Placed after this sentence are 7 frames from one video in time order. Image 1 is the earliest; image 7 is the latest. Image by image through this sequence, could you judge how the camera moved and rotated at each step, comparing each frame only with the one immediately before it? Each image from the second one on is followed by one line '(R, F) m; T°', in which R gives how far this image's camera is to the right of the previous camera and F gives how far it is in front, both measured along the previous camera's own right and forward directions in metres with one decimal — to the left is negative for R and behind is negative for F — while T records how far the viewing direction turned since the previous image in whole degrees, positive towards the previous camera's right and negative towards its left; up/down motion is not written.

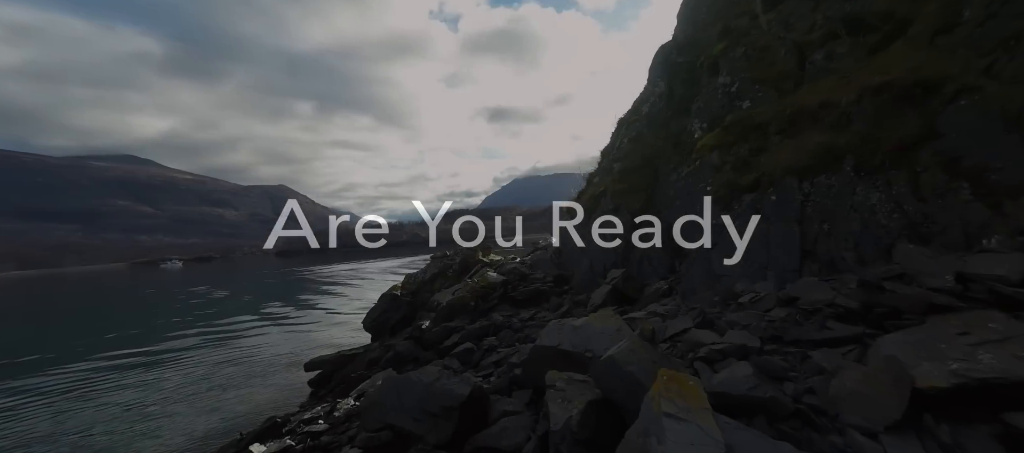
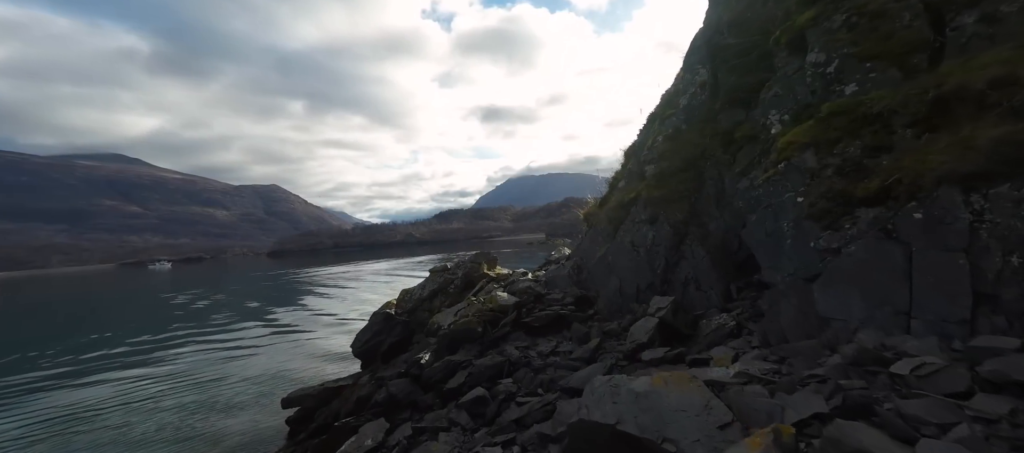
(-0.5, +1.9) m; +1°
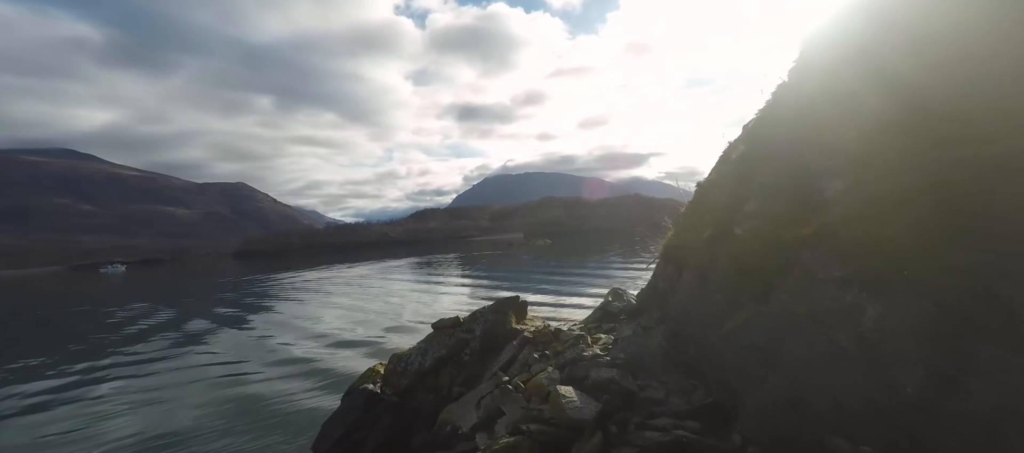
(-1.4, +4.9) m; +3°
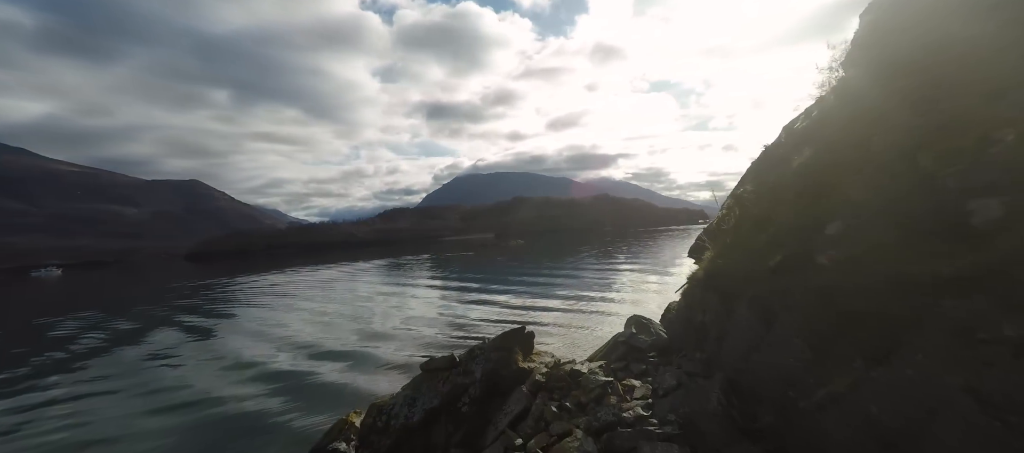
(-0.7, +1.9) m; +4°
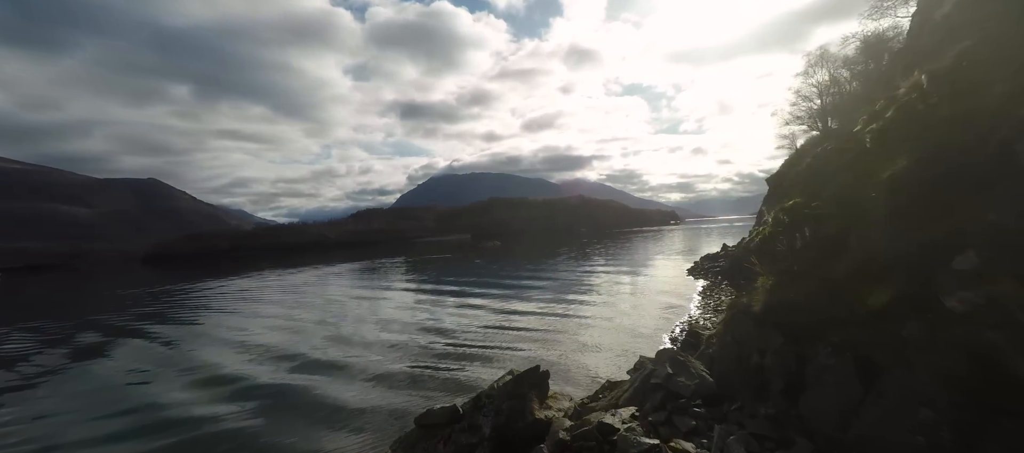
(-0.7, +1.7) m; +3°
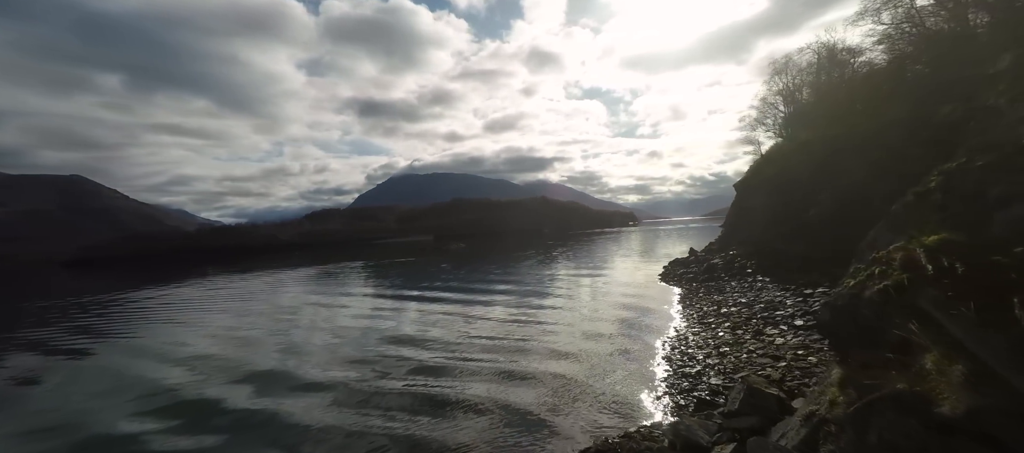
(-1.0, +2.8) m; +5°
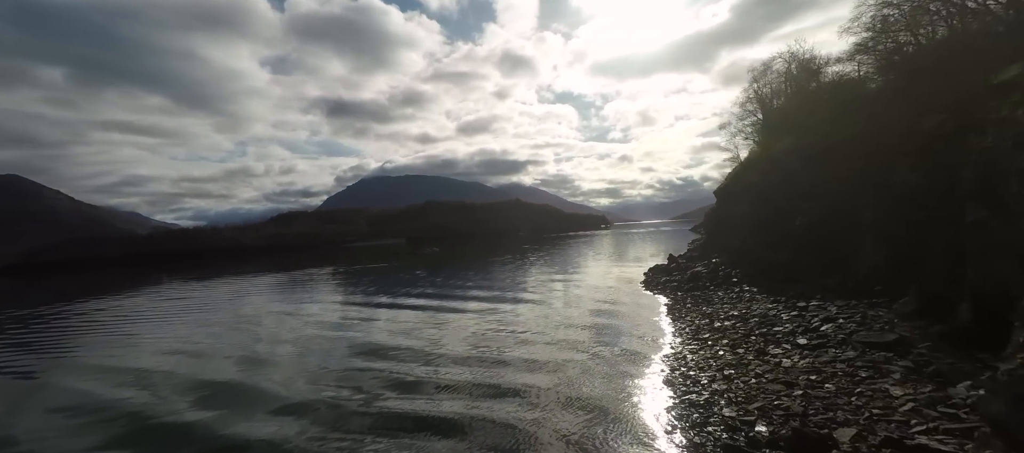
(-0.8, +2.4) m; +3°
